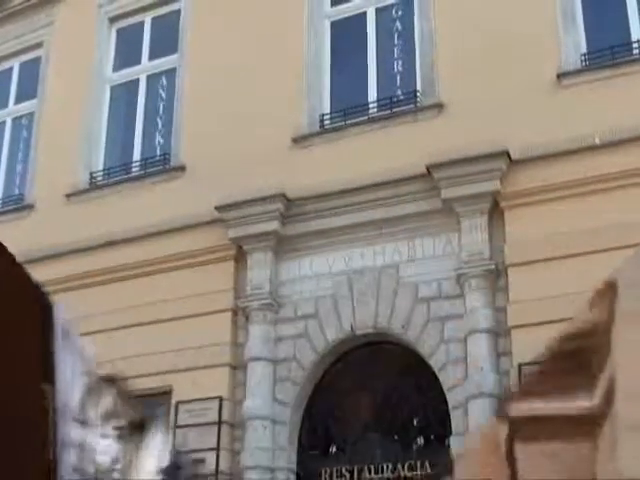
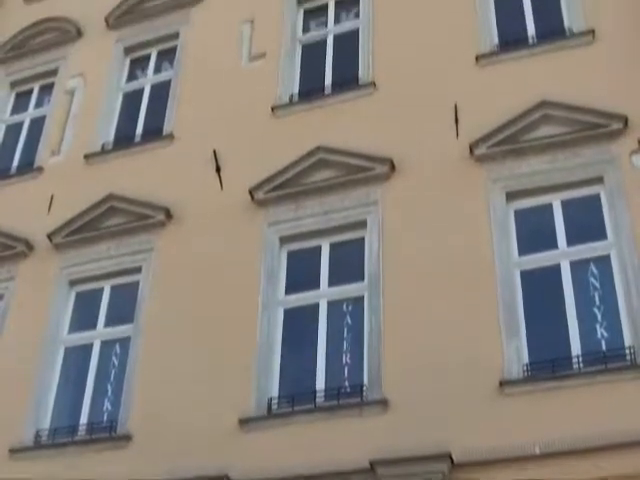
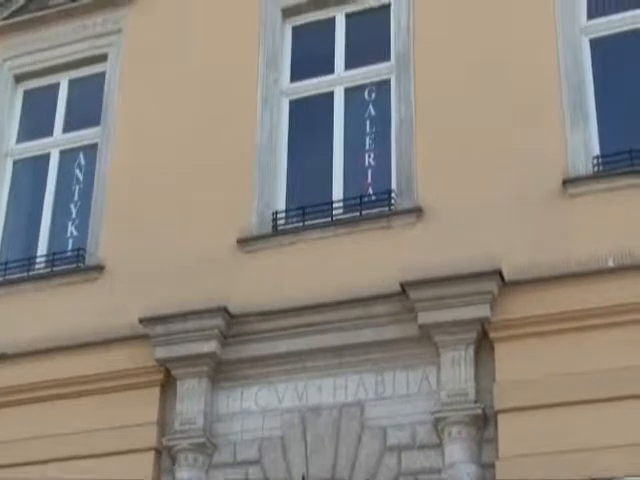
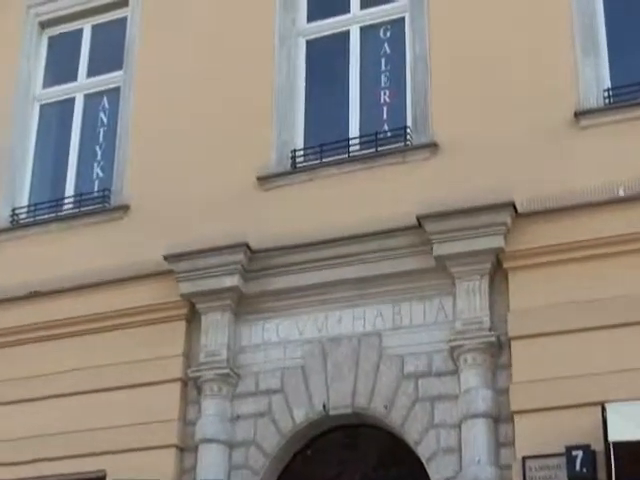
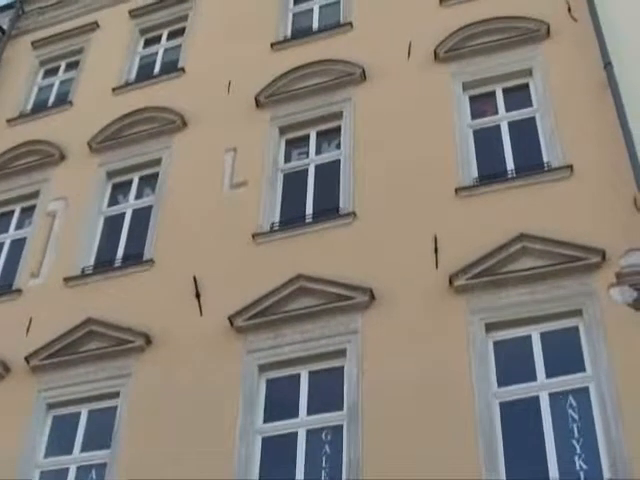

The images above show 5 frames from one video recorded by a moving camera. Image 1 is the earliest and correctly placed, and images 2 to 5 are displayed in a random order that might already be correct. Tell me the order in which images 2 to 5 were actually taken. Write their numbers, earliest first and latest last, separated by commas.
4, 3, 2, 5
